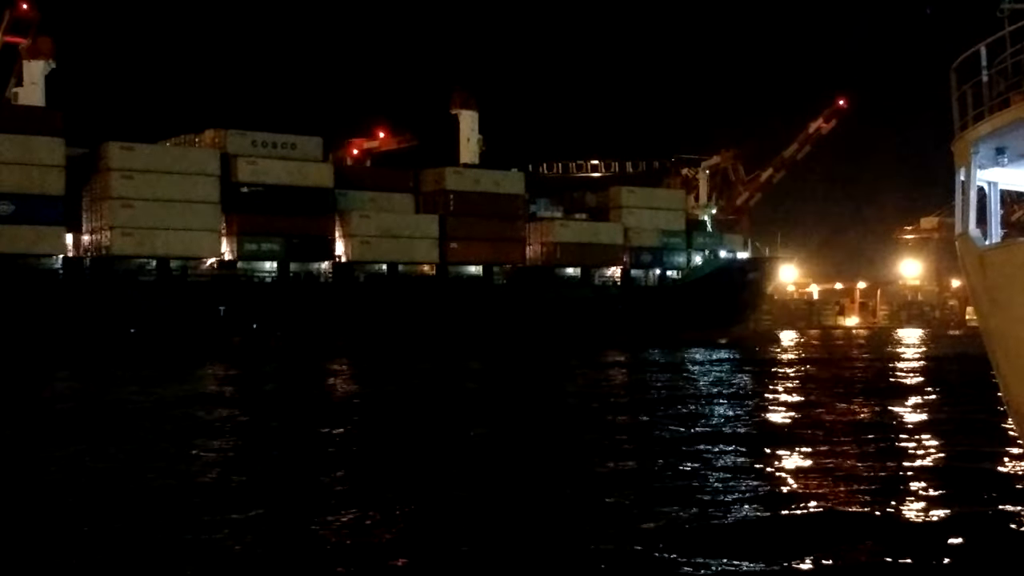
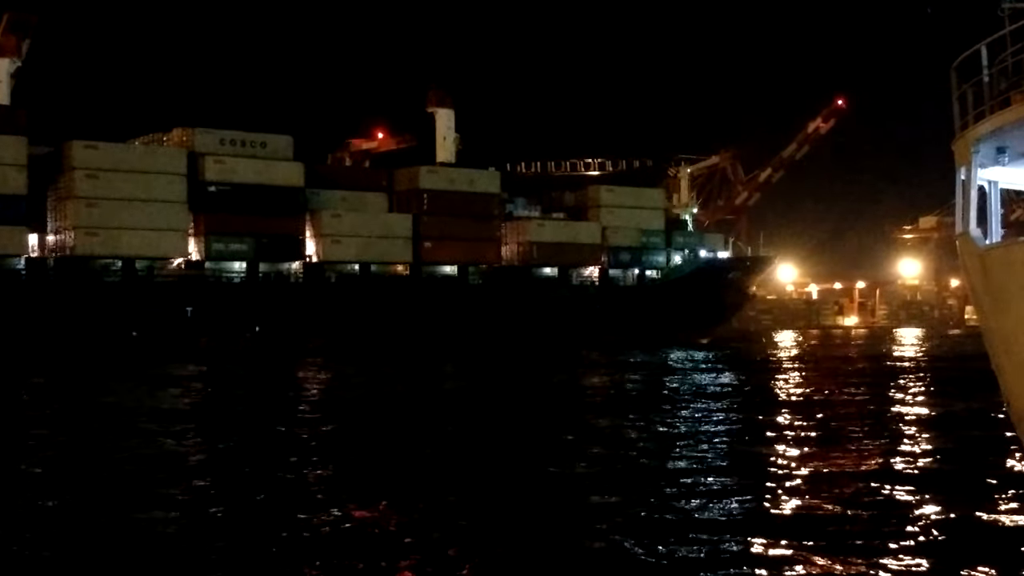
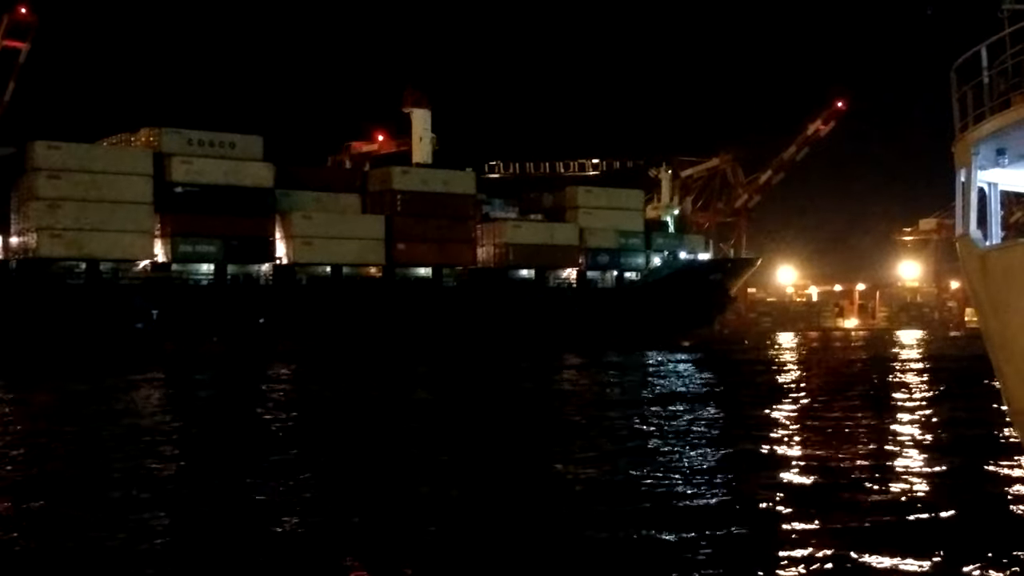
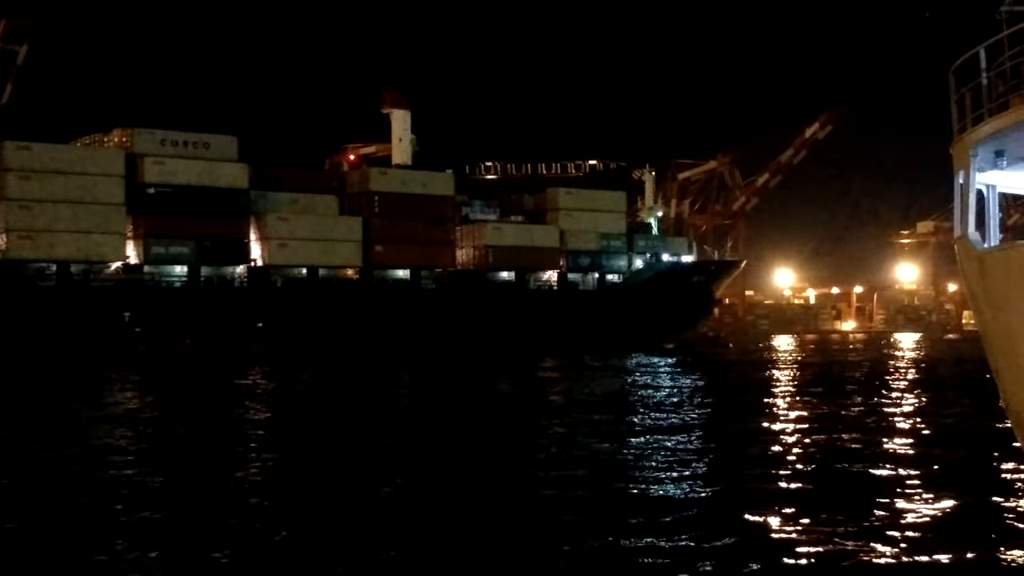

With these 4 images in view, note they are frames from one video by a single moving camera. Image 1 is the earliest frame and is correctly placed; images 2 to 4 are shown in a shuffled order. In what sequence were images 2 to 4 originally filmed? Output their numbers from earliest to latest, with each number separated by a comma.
2, 3, 4
